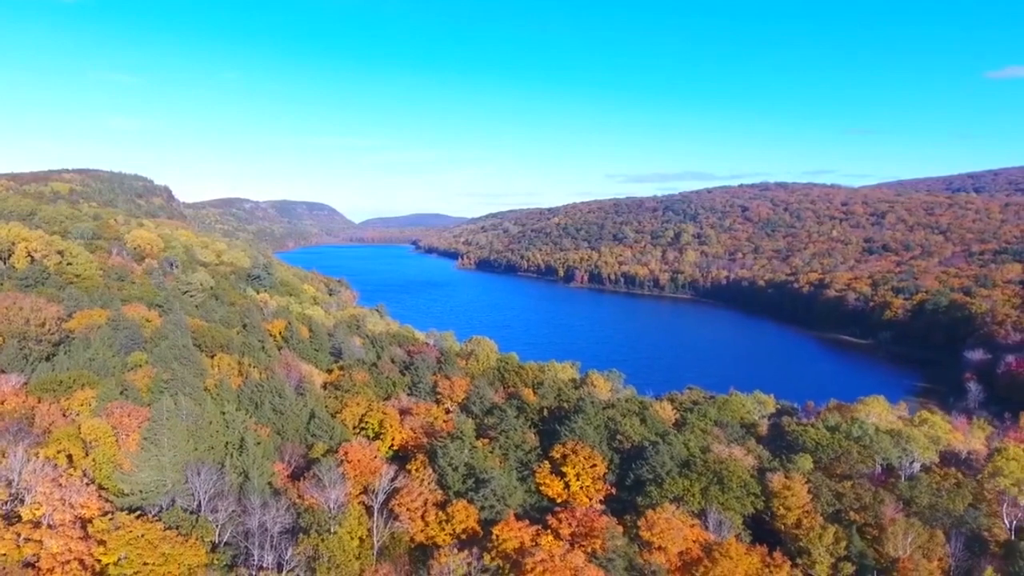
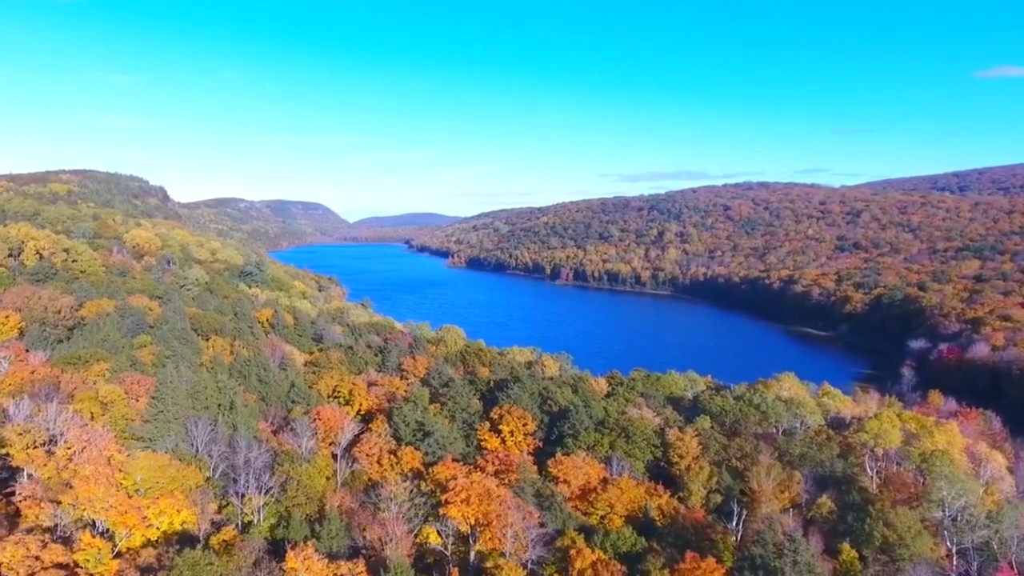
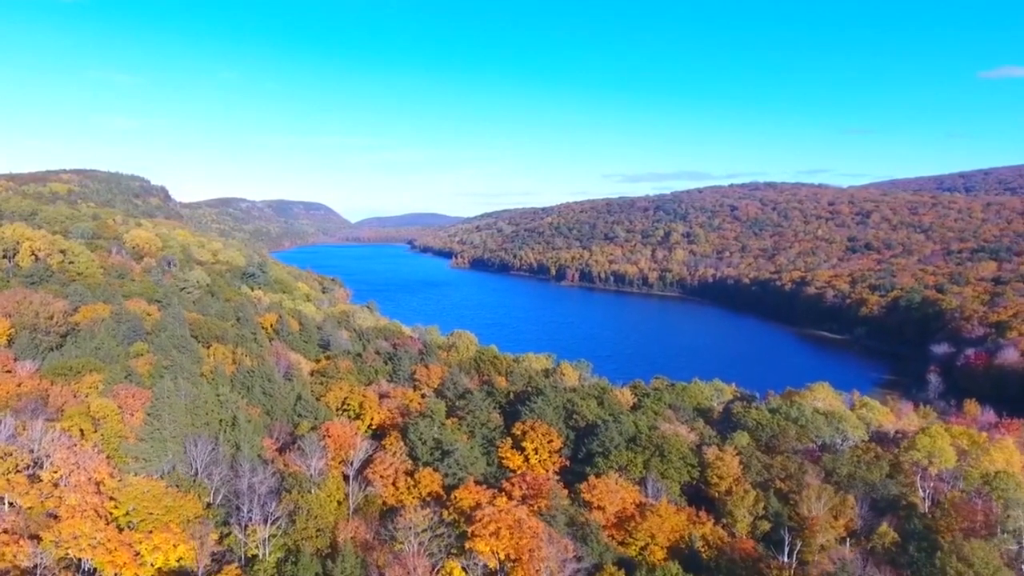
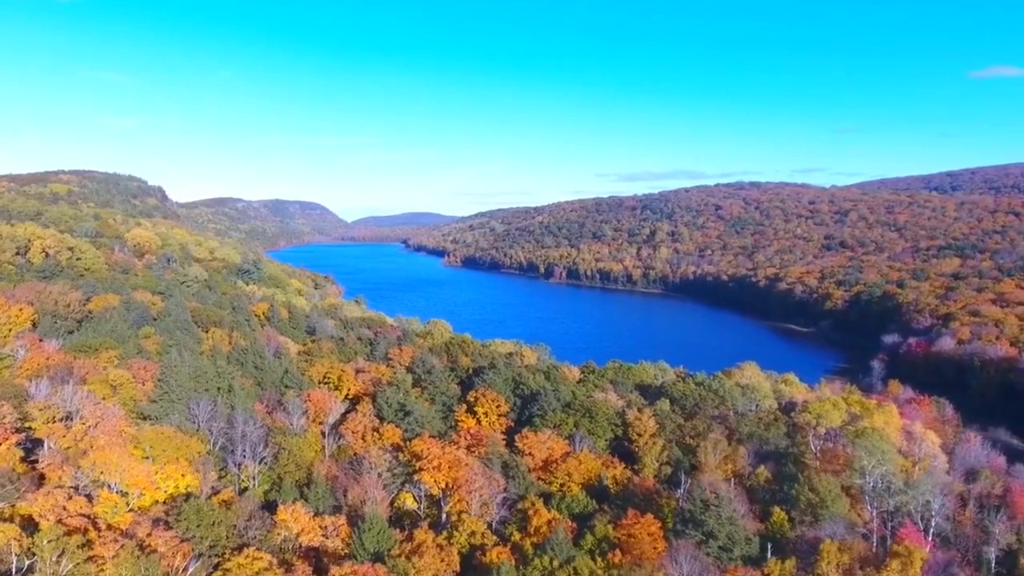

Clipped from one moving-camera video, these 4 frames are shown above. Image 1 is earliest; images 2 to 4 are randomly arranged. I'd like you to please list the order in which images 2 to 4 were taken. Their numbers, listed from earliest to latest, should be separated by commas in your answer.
3, 2, 4
